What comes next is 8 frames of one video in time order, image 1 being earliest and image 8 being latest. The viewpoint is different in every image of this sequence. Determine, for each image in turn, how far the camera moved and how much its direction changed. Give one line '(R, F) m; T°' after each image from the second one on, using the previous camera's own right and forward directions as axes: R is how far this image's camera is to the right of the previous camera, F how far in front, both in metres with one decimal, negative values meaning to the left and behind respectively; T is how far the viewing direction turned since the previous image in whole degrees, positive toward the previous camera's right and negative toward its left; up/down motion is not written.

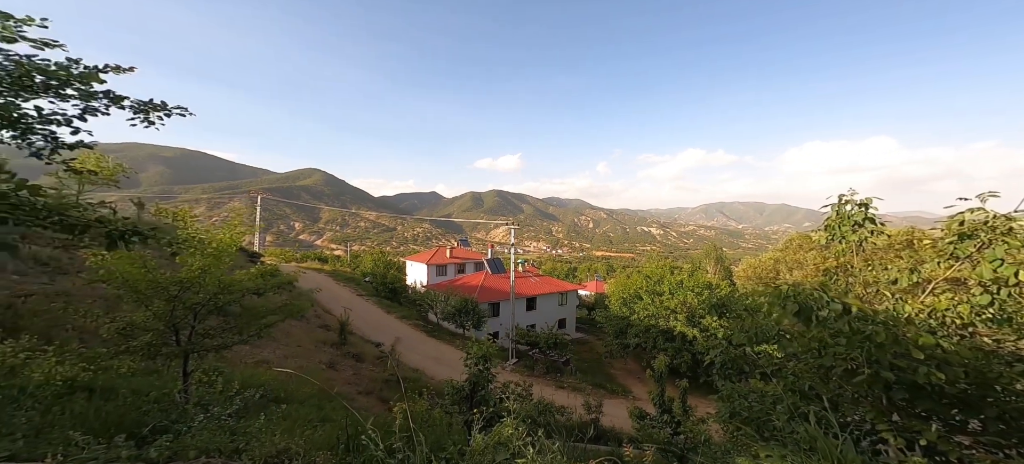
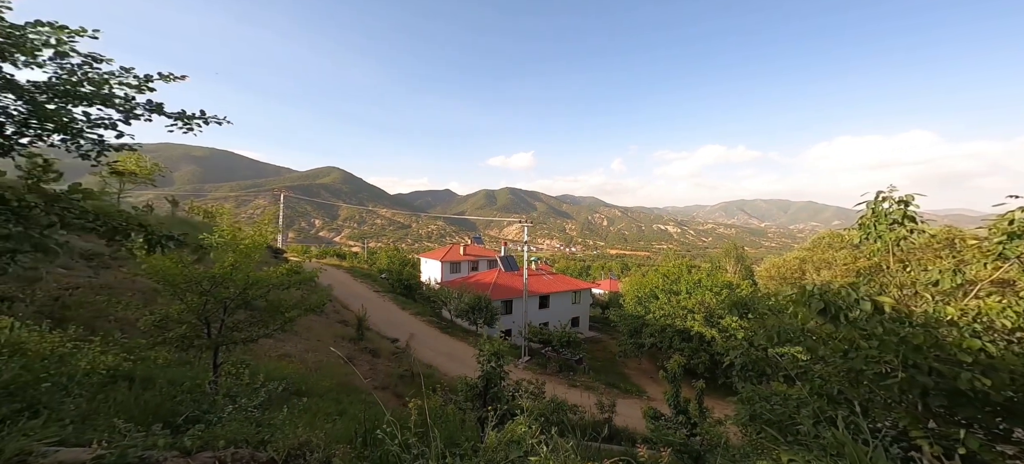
(+0.1, 0.0) m; -2°
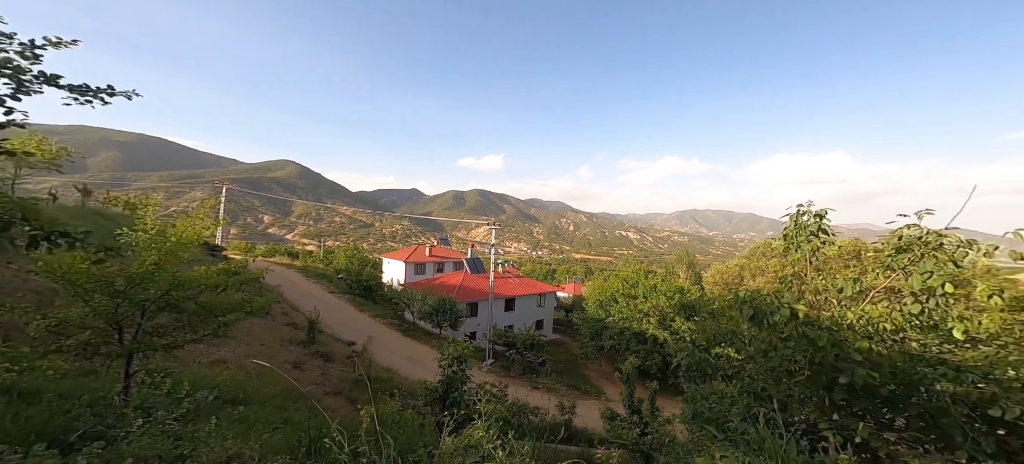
(-0.2, -0.1) m; +6°
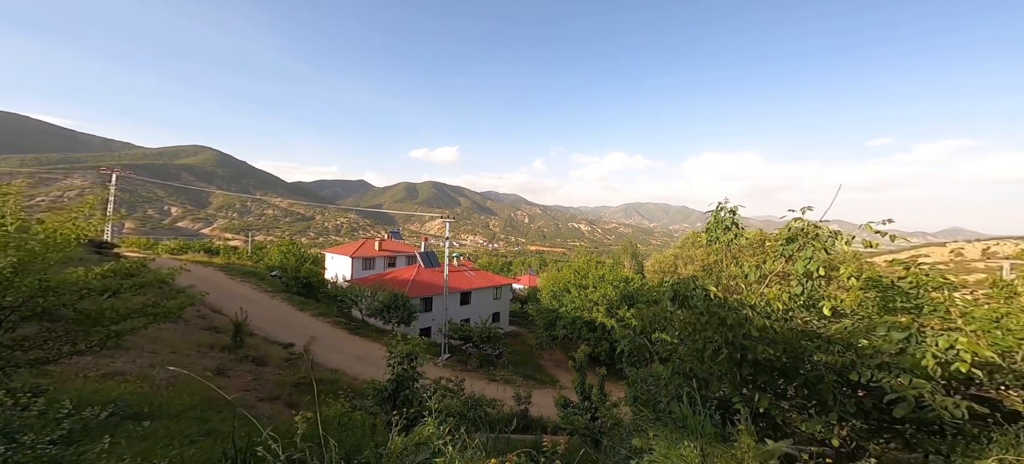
(-0.5, +0.1) m; +8°
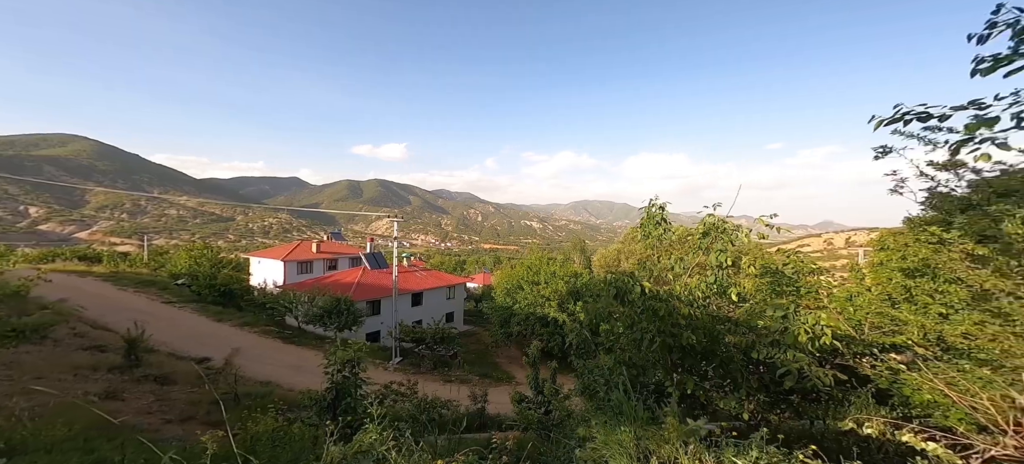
(-0.7, +0.2) m; +10°
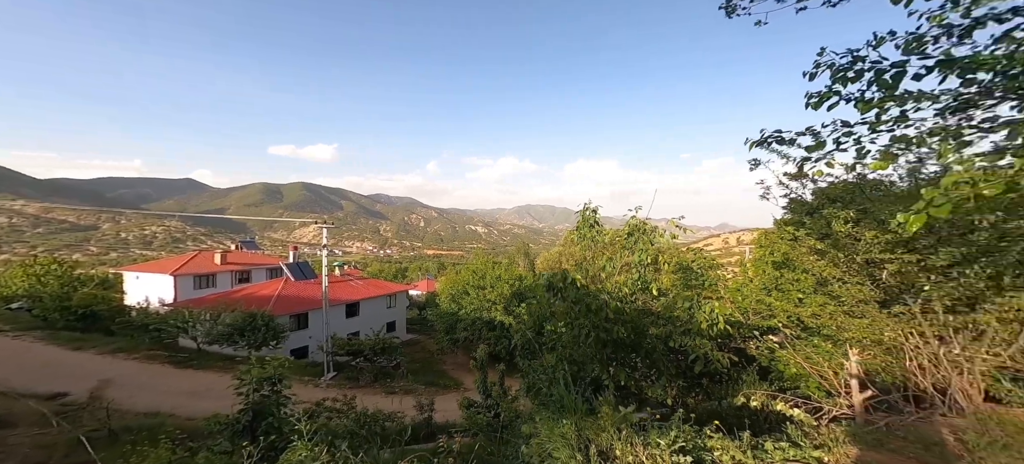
(-0.3, -0.1) m; +9°
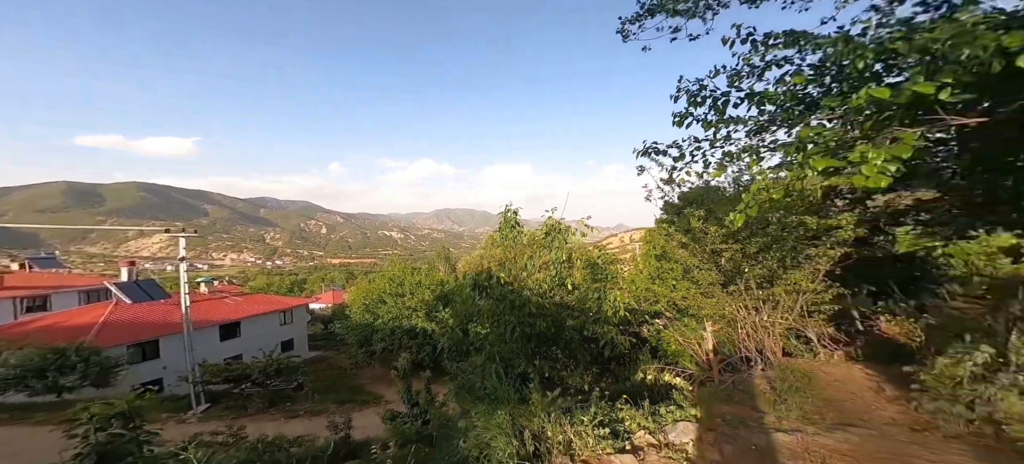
(+0.3, -0.3) m; +10°
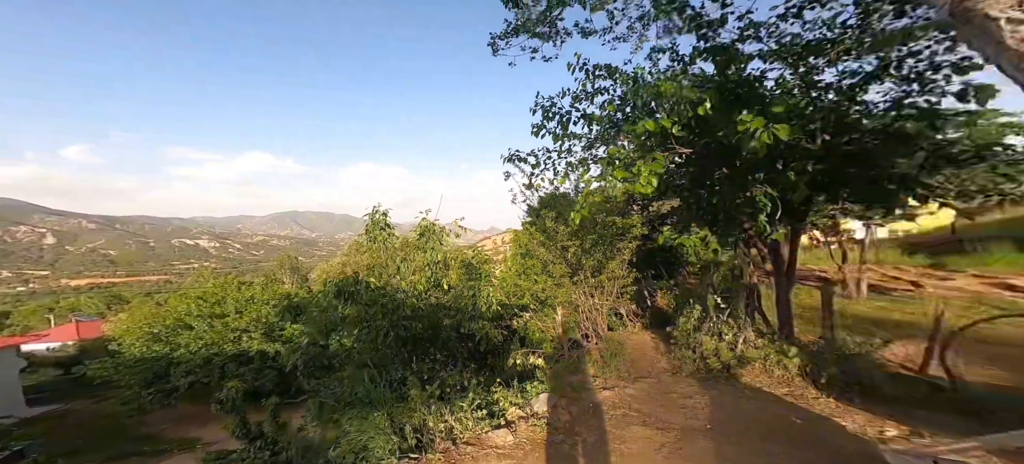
(+0.3, -0.4) m; +15°
